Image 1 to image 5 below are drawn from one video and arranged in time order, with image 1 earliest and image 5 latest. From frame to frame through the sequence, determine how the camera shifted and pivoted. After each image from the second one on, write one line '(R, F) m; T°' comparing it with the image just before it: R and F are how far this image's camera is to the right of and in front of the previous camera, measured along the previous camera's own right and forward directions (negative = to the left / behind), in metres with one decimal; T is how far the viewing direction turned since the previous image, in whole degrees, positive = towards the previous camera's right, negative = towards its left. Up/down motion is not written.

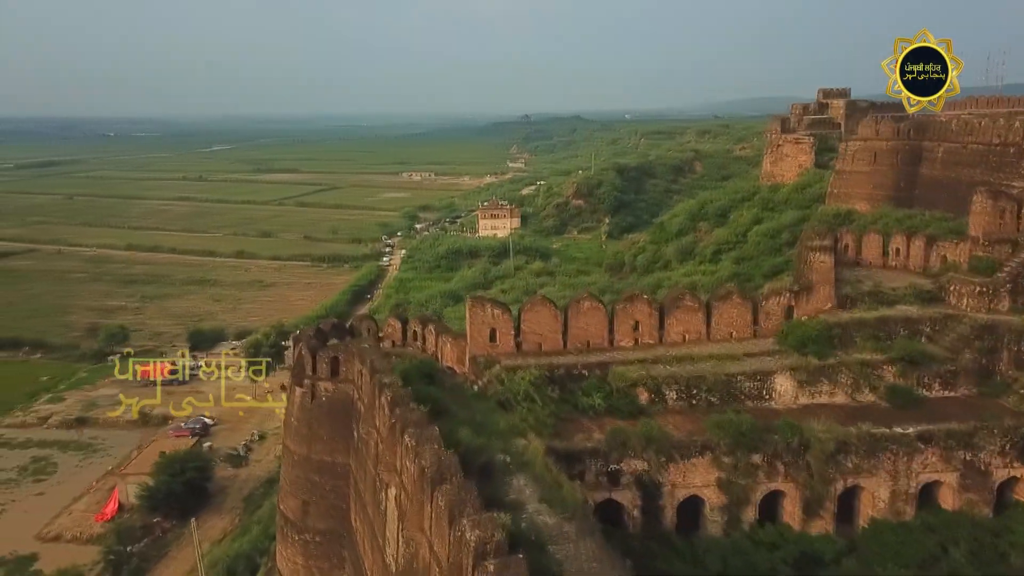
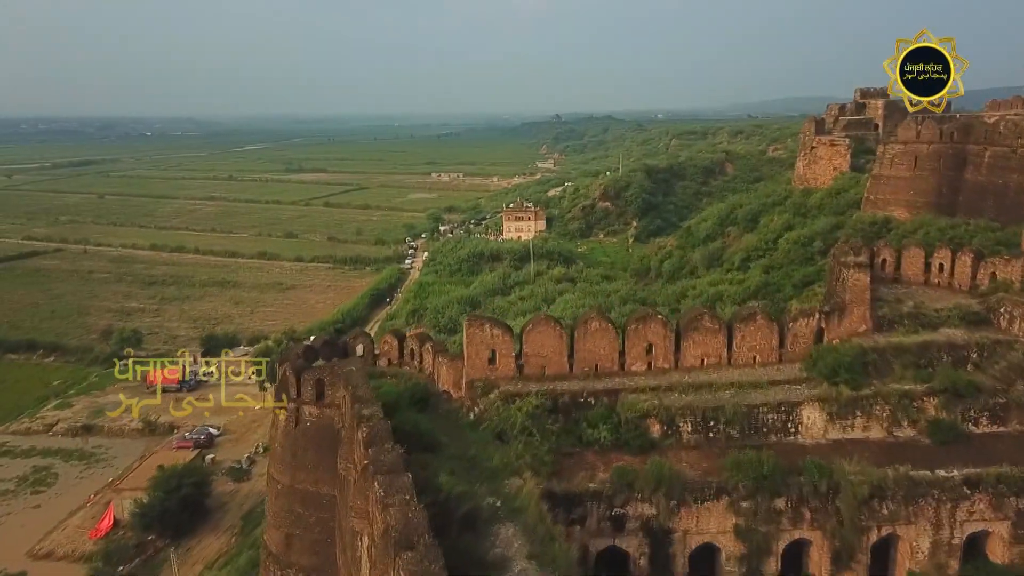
(+0.3, +0.7) m; -2°
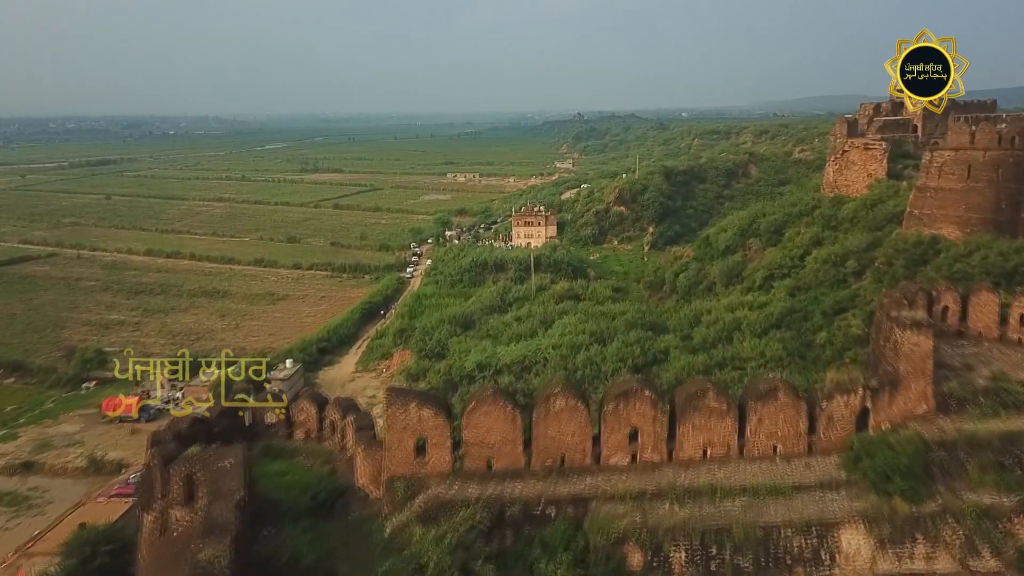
(+0.6, +2.0) m; -2°
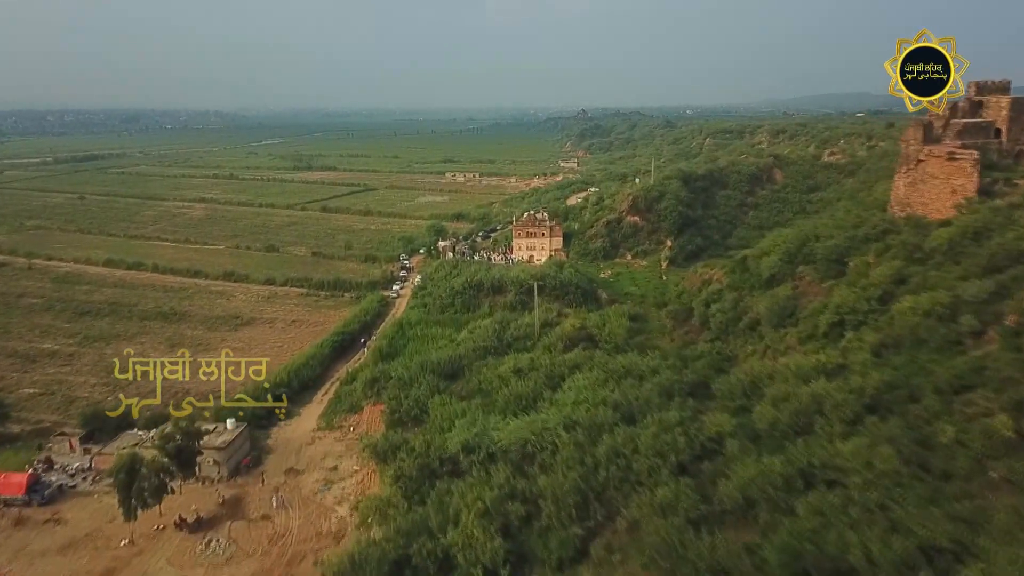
(0.0, +3.8) m; 0°
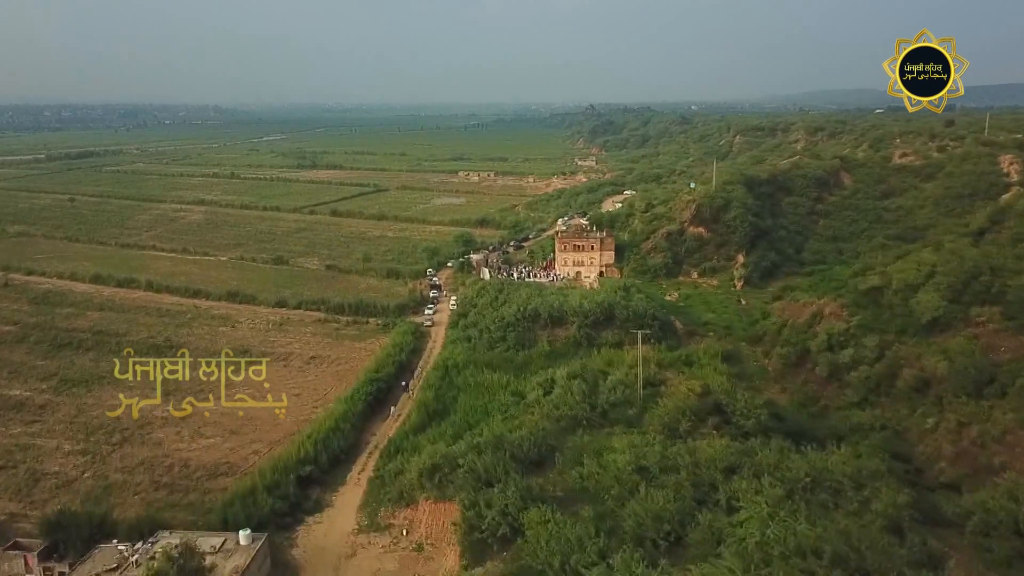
(-1.6, +4.0) m; 0°
